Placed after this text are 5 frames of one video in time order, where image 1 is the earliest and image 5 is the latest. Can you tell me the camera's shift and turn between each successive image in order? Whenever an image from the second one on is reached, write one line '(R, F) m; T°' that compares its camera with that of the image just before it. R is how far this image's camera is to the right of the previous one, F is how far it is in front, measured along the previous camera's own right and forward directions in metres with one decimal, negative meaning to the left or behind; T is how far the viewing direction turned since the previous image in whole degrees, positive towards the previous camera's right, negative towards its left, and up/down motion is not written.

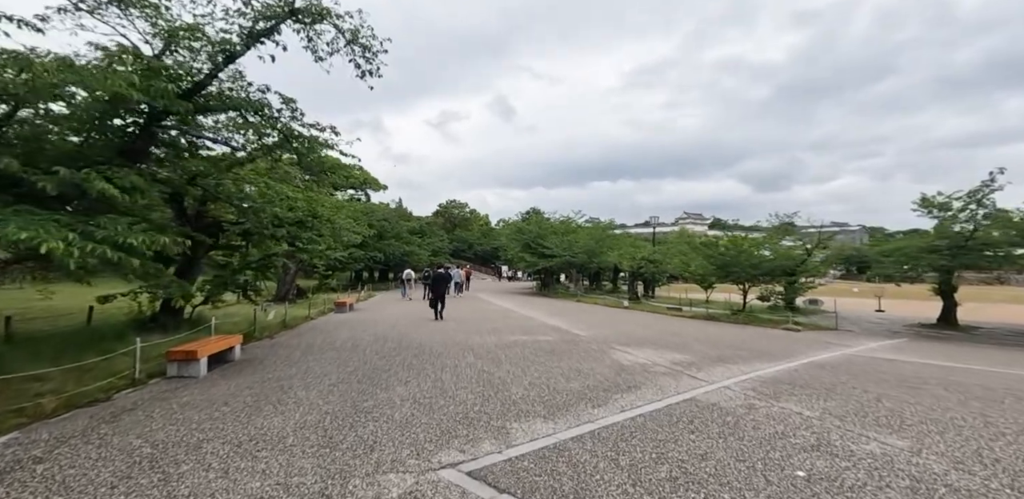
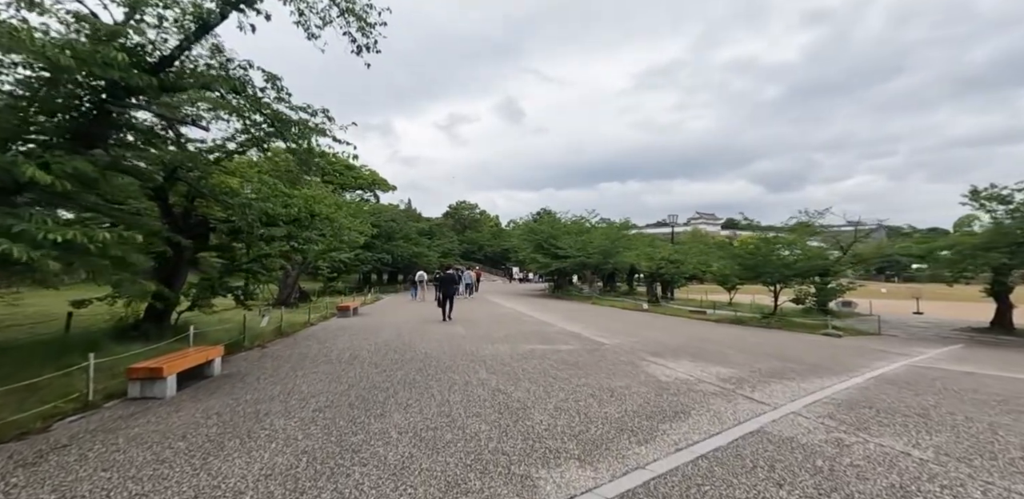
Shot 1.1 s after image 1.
(-0.1, +1.0) m; -1°
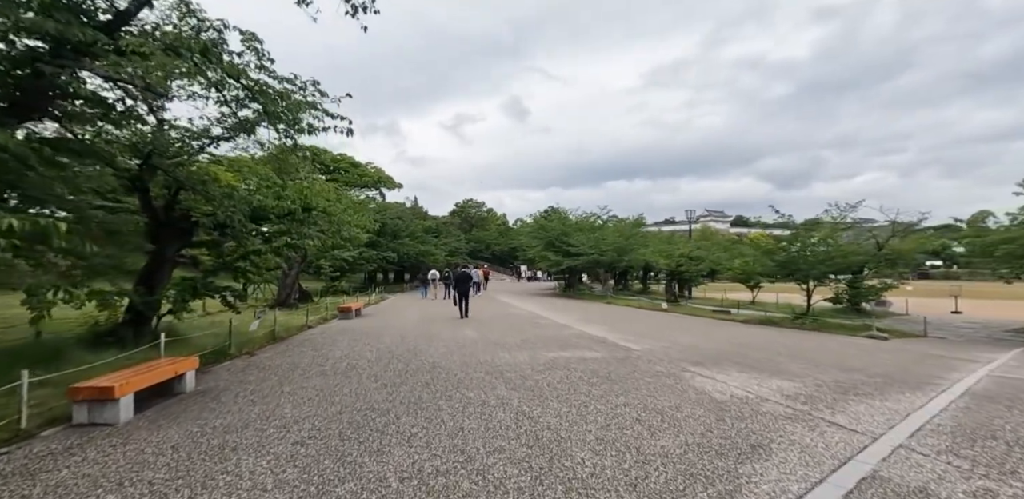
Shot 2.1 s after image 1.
(-0.2, +1.0) m; -1°
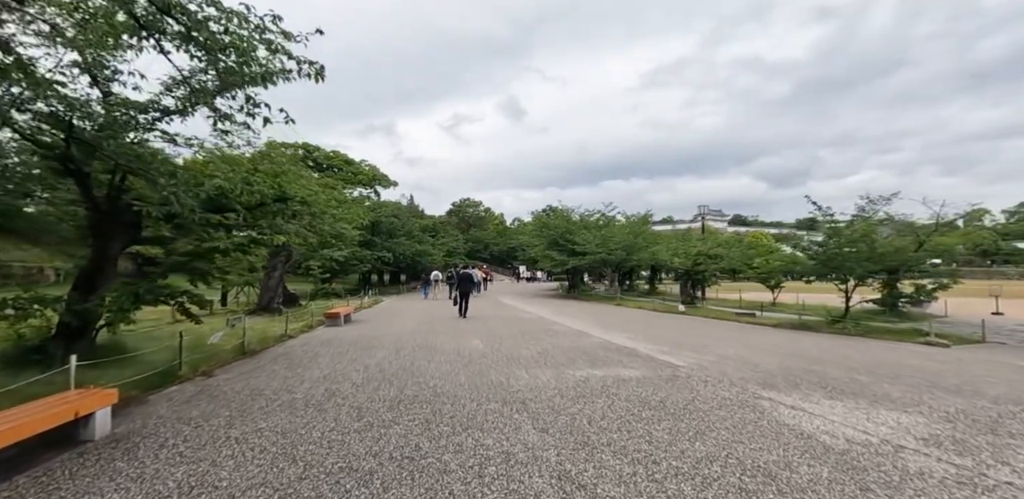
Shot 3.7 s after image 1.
(-0.3, +1.5) m; 0°
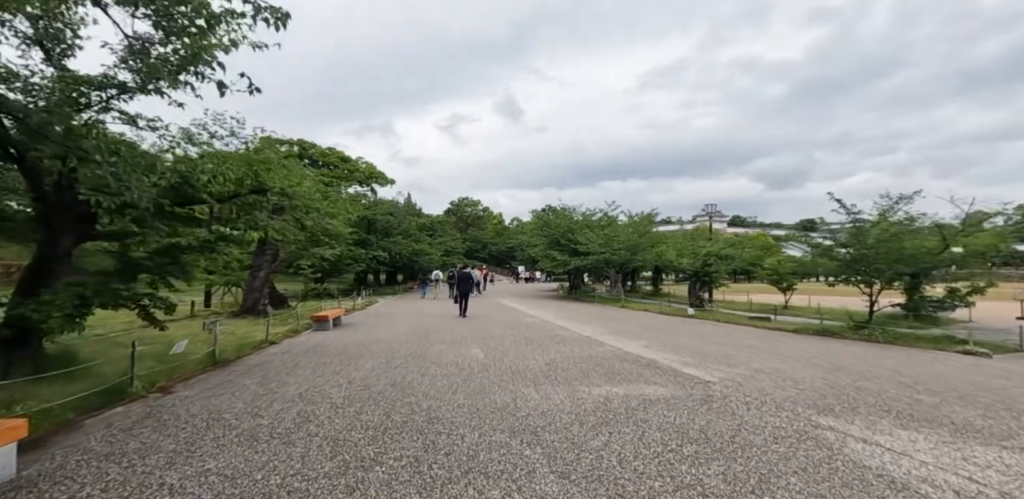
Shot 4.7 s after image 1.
(-0.1, +0.9) m; 0°
